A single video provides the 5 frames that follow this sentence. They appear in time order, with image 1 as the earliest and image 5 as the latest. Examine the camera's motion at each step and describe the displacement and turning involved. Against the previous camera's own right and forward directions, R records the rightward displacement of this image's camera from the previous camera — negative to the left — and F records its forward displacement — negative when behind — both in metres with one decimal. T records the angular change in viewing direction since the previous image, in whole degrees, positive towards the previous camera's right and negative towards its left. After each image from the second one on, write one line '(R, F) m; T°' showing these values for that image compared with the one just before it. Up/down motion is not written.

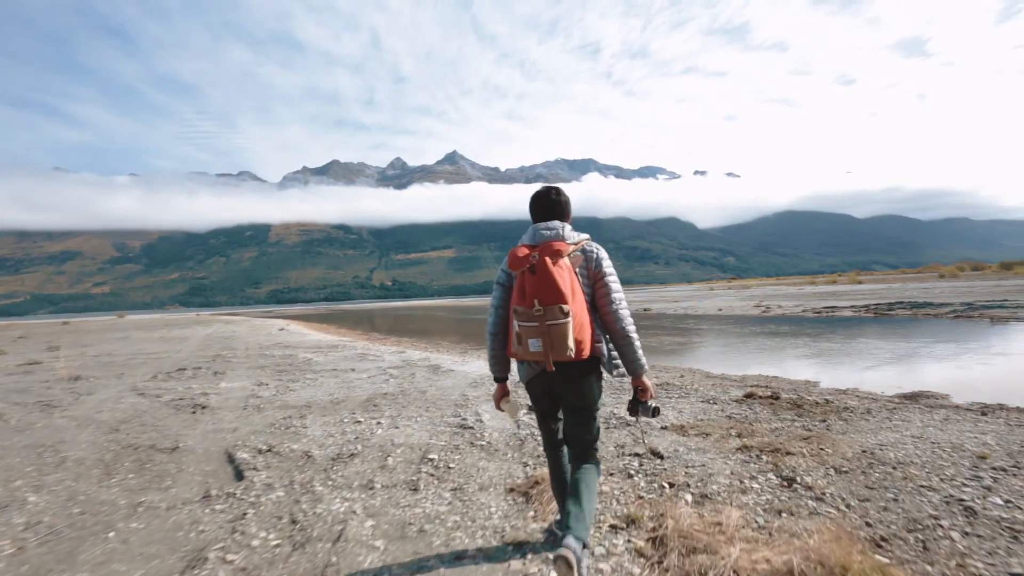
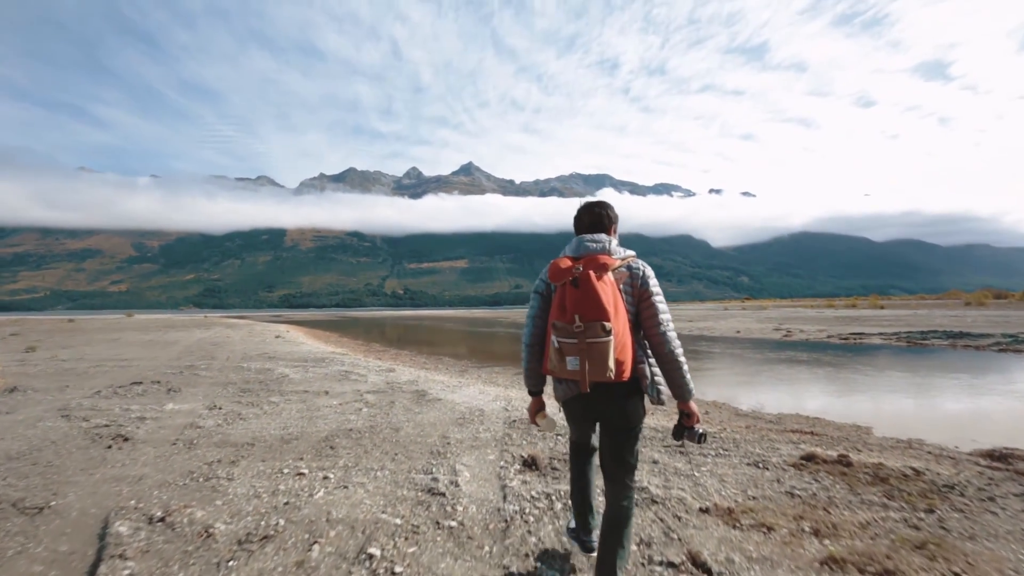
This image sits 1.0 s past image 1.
(+0.2, +2.2) m; -1°
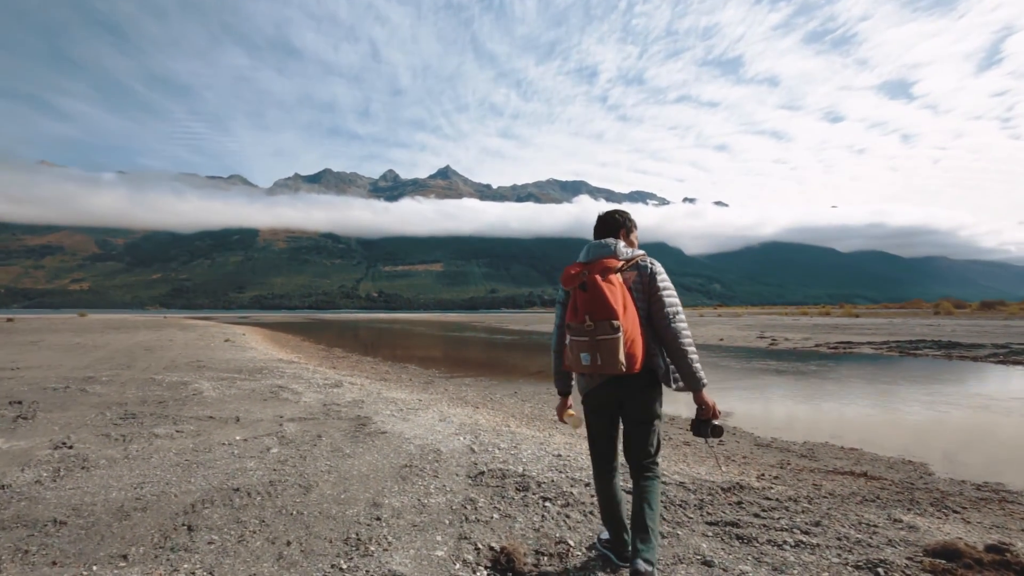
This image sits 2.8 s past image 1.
(+0.1, +3.1) m; +3°
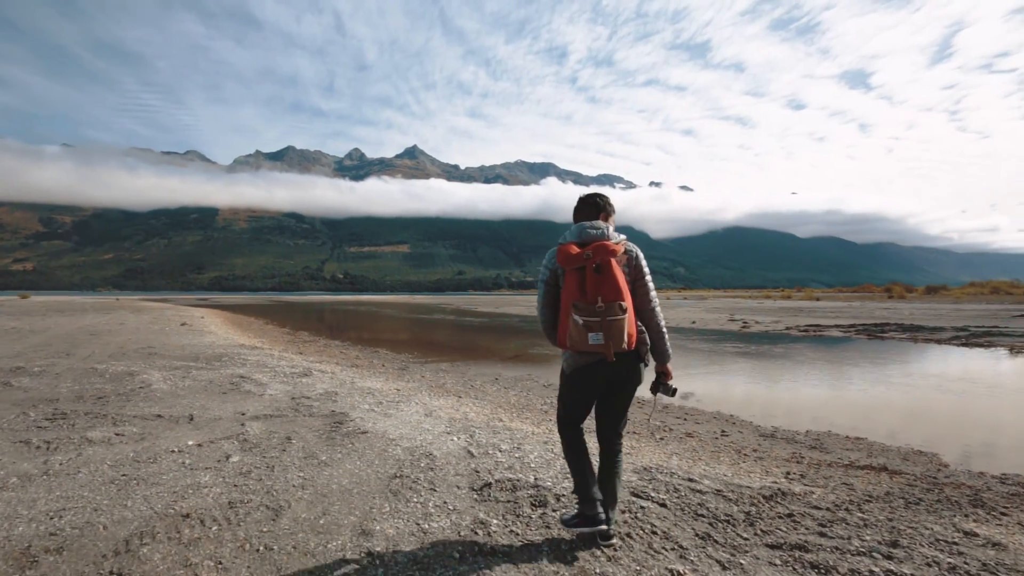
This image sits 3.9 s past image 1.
(-0.5, +1.2) m; +3°
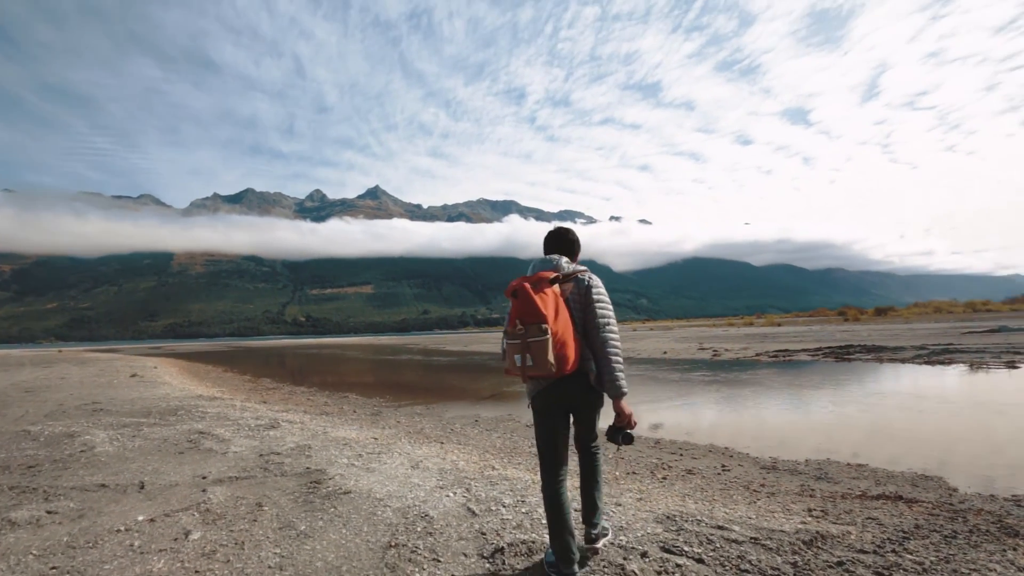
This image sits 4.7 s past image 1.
(-0.4, +0.7) m; +4°
